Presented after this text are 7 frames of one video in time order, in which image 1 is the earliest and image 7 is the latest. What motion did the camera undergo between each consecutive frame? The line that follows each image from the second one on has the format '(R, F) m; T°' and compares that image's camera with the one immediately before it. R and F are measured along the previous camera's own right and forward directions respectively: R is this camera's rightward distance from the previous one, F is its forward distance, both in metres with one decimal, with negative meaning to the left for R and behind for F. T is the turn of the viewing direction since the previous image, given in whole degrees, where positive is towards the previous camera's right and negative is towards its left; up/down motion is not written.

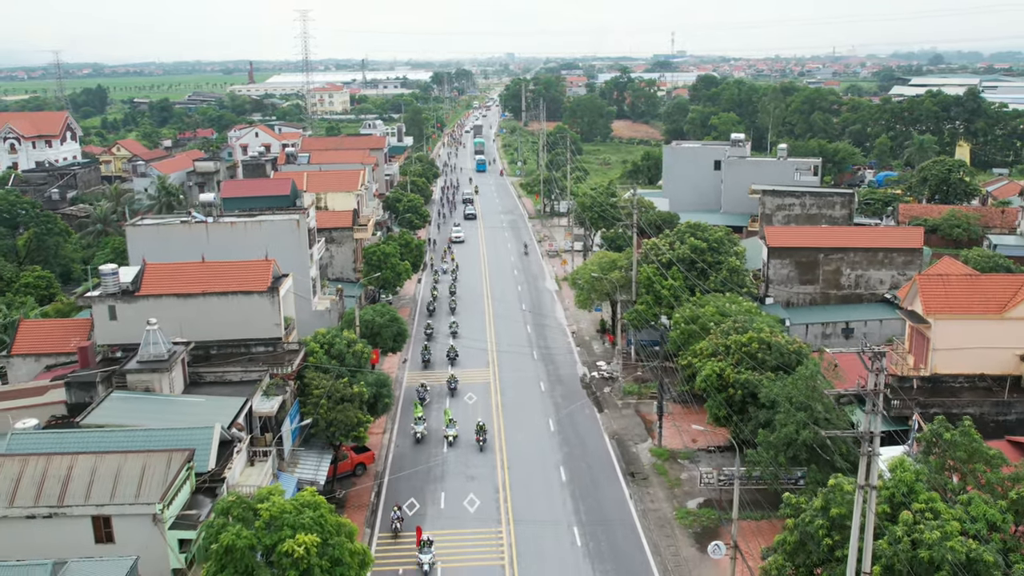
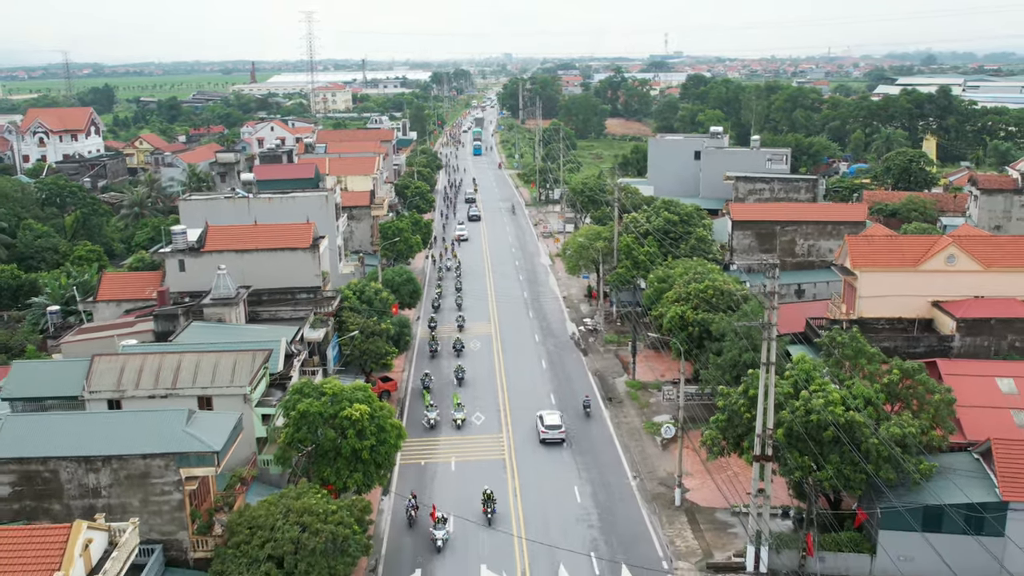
(-0.1, -8.9) m; 0°
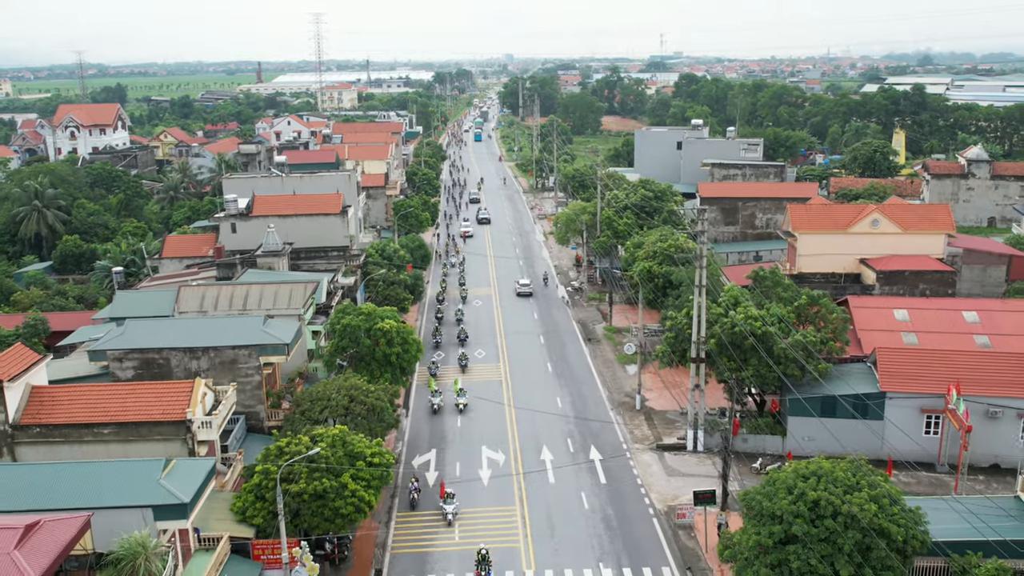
(+0.3, -10.1) m; 0°
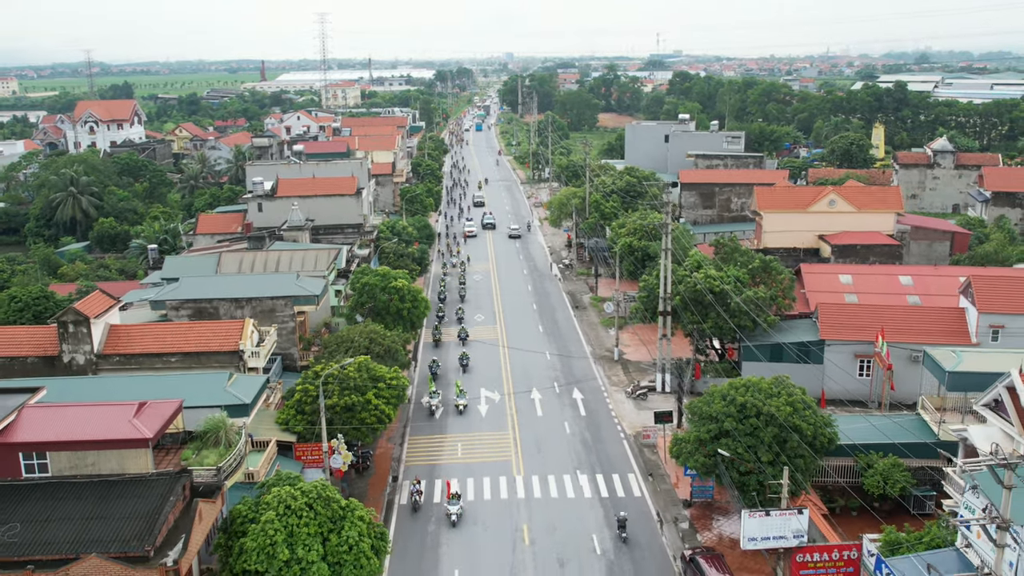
(+0.3, -7.4) m; 0°
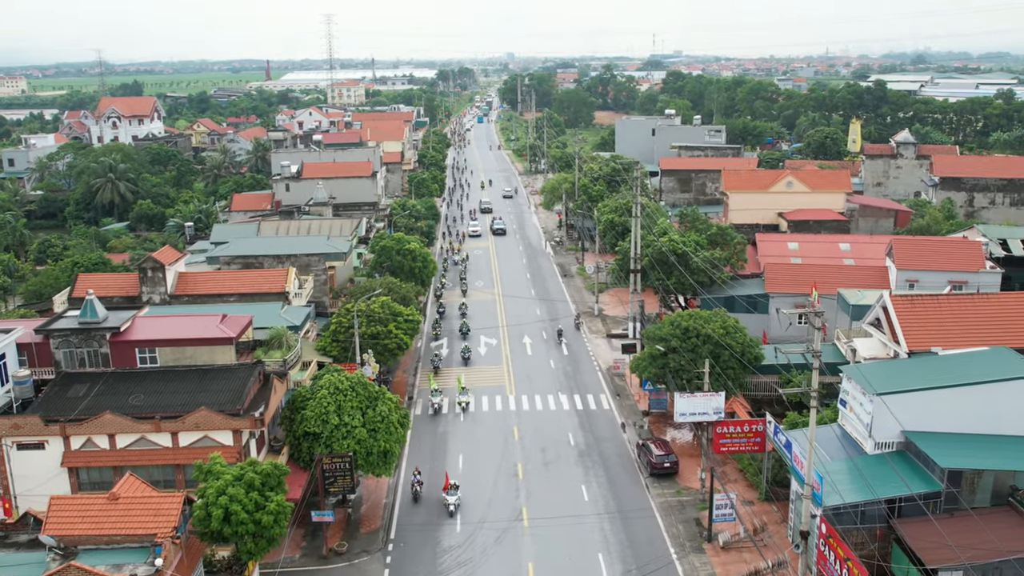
(+0.4, -9.6) m; 0°
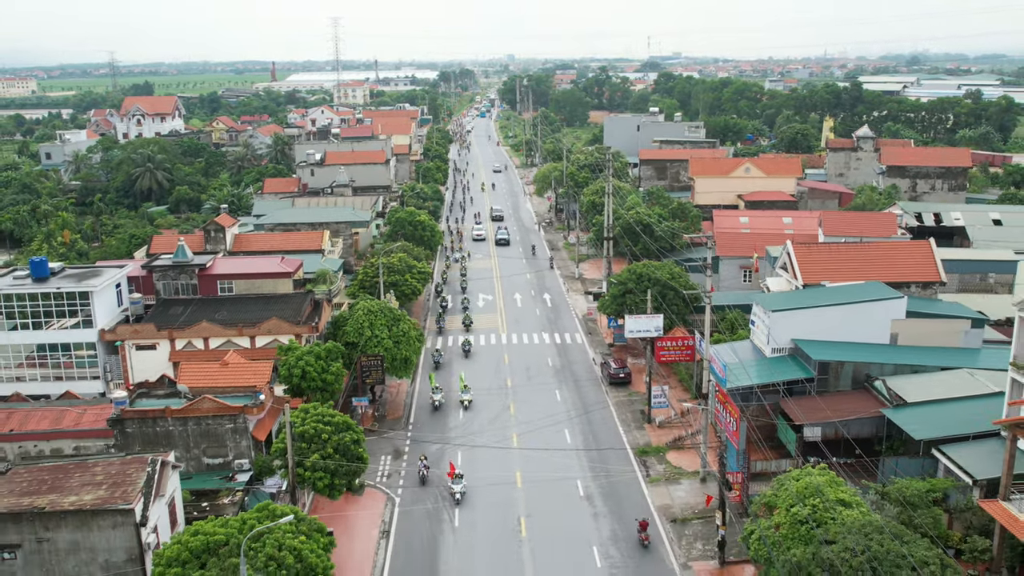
(+0.5, -12.1) m; 0°
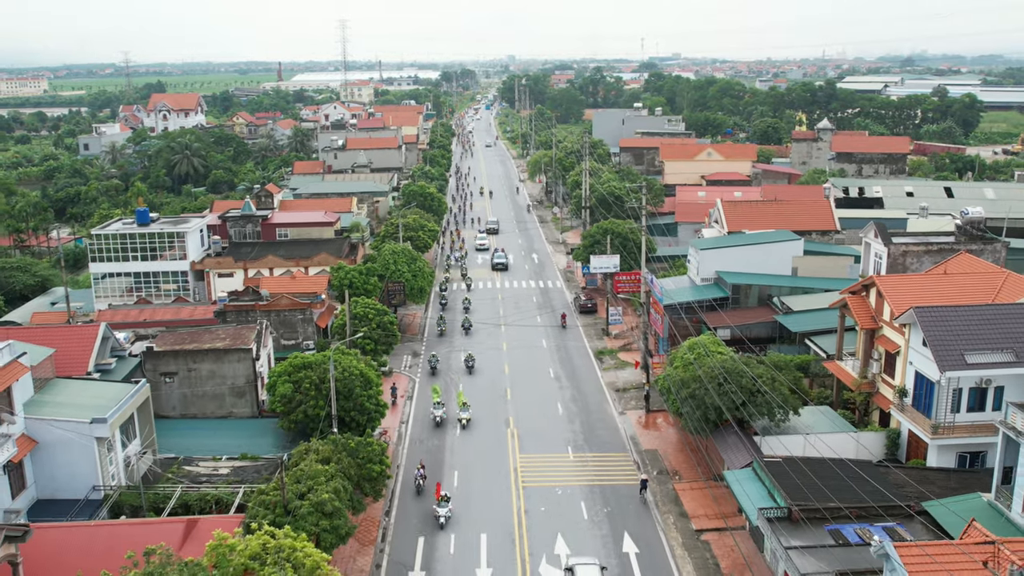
(+0.6, -14.8) m; 0°
